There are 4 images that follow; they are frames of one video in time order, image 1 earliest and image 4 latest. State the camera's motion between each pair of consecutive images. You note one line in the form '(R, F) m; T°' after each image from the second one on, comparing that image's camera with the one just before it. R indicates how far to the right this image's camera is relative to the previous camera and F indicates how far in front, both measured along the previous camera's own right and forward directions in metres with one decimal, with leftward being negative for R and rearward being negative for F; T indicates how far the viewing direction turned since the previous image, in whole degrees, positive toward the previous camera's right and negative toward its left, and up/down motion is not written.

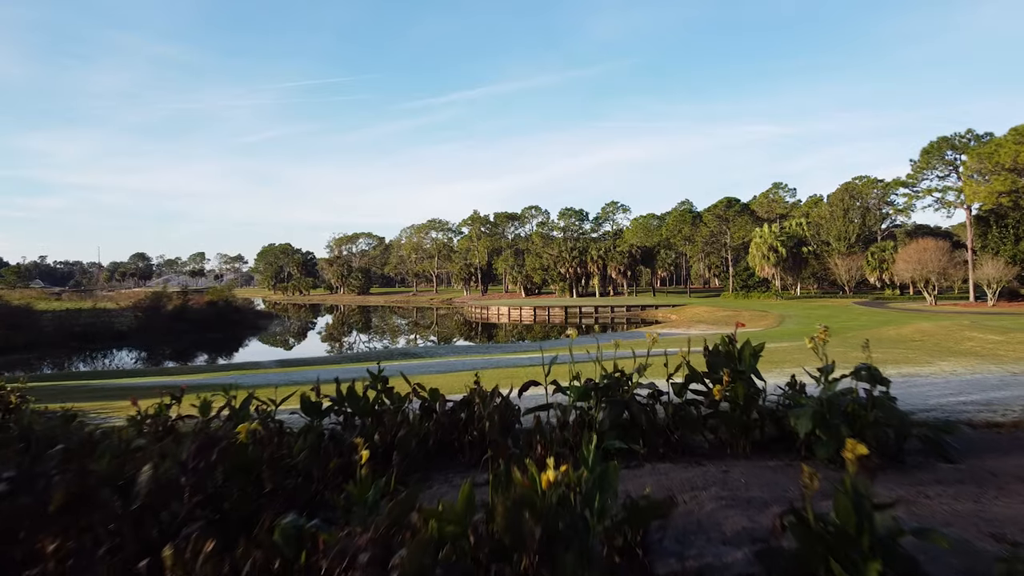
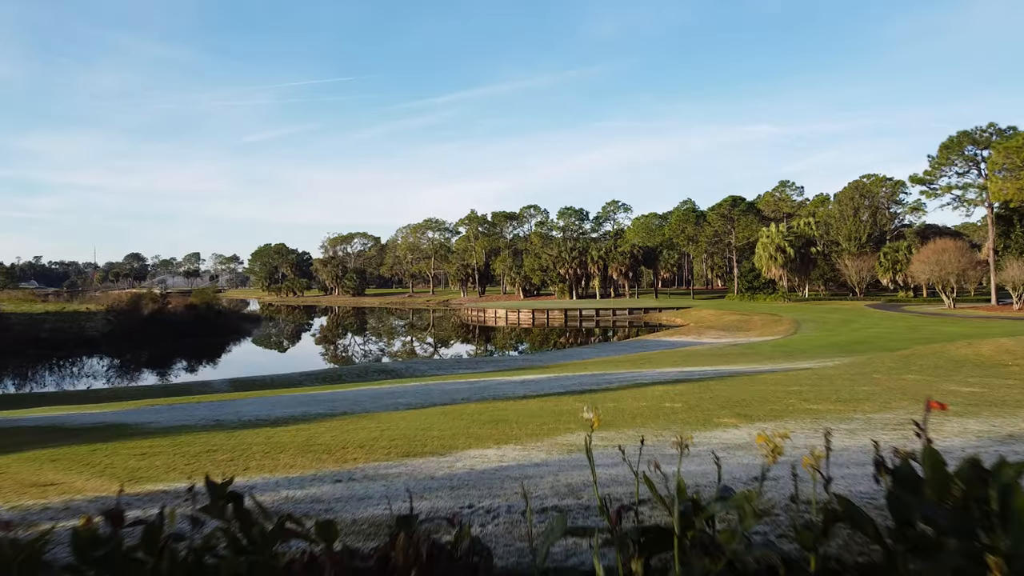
(+0.2, +3.1) m; 0°
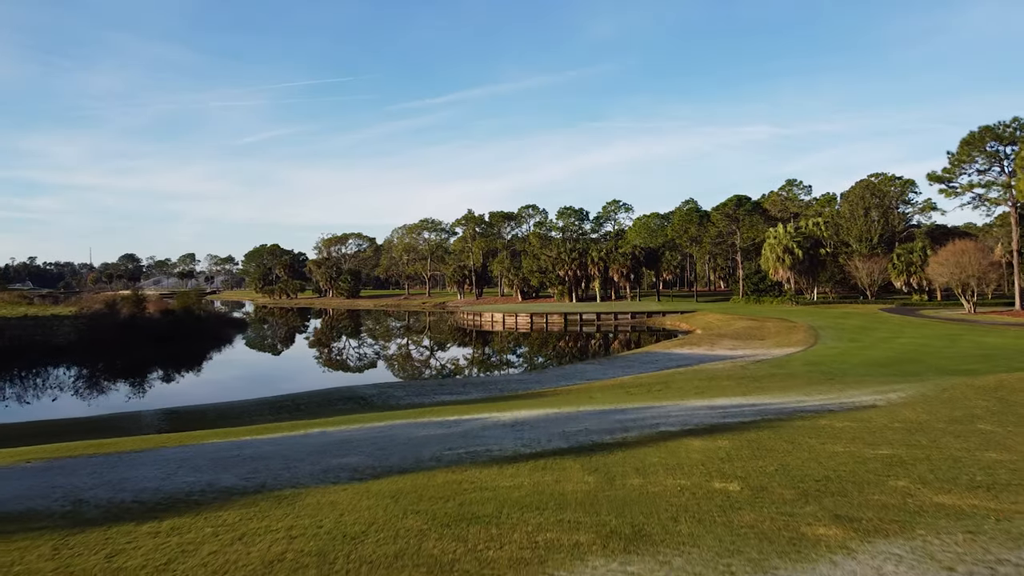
(+0.2, +3.1) m; 0°
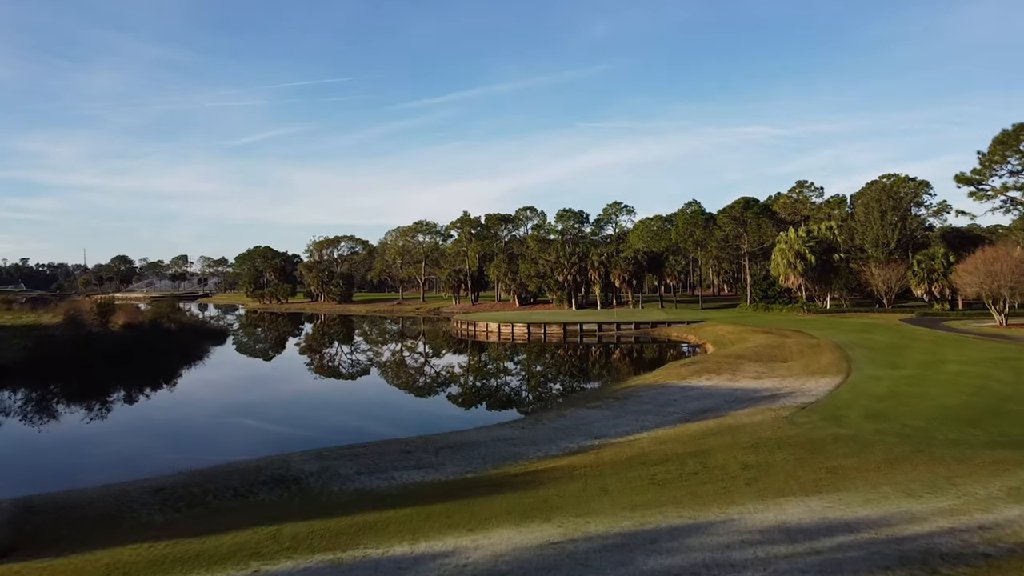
(+0.3, +4.3) m; 0°
